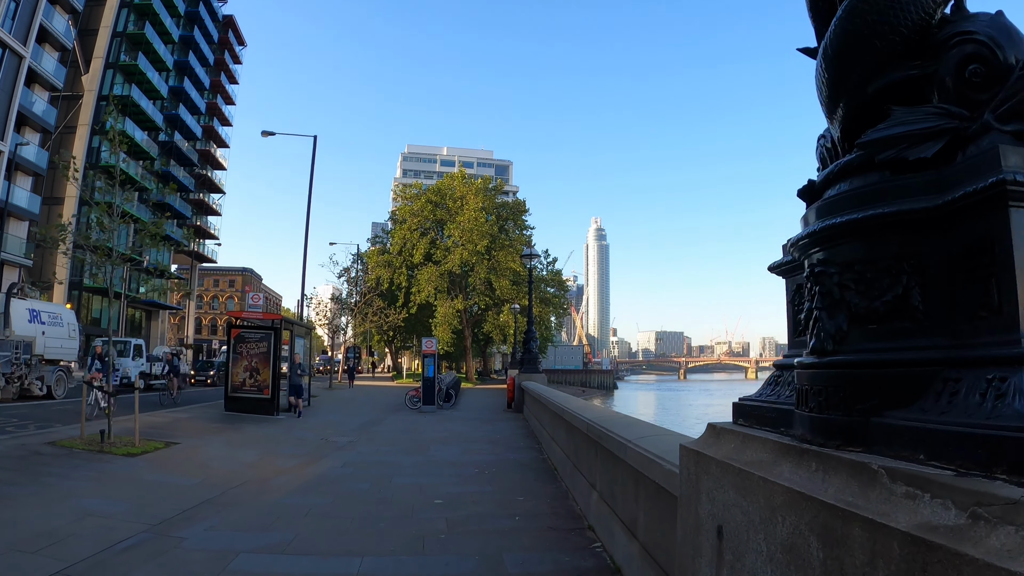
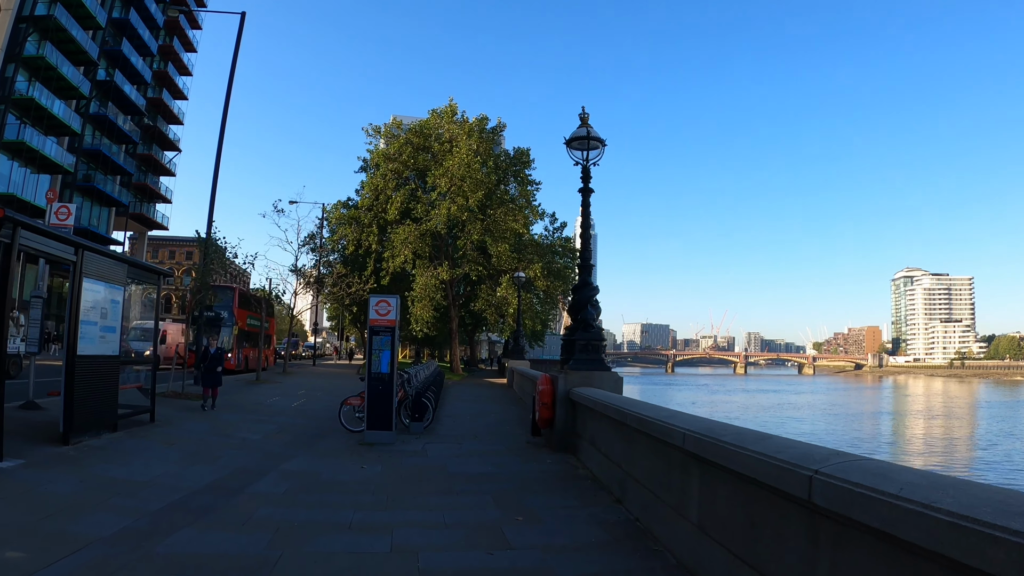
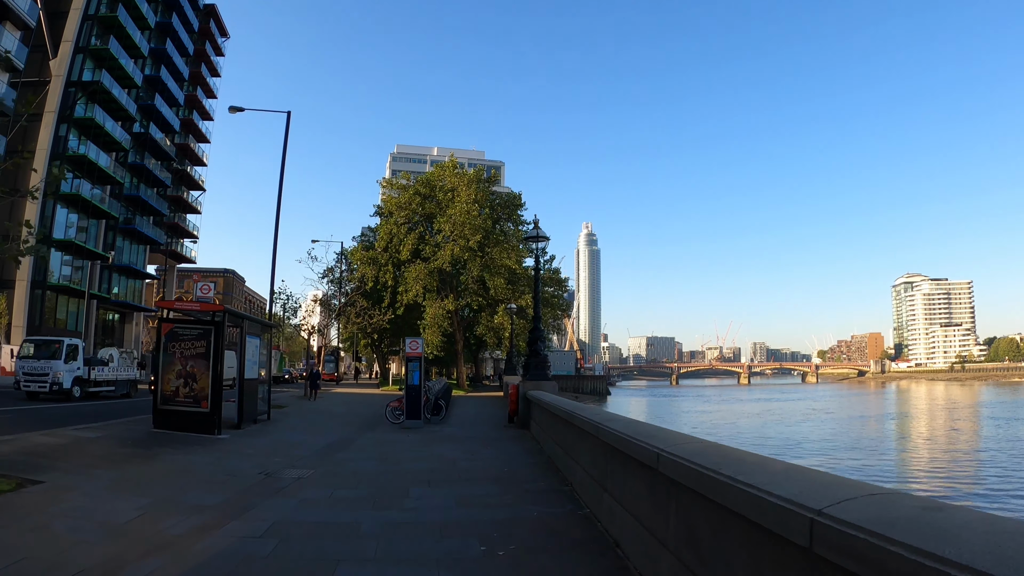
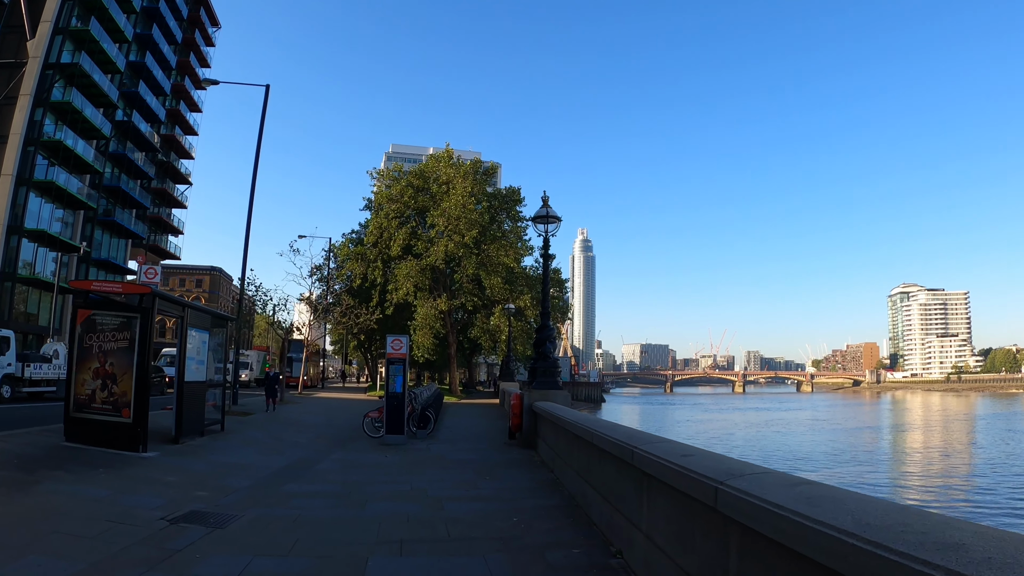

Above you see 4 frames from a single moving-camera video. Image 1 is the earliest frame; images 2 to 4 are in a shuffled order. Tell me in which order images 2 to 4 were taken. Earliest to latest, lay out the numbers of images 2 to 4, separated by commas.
3, 4, 2
